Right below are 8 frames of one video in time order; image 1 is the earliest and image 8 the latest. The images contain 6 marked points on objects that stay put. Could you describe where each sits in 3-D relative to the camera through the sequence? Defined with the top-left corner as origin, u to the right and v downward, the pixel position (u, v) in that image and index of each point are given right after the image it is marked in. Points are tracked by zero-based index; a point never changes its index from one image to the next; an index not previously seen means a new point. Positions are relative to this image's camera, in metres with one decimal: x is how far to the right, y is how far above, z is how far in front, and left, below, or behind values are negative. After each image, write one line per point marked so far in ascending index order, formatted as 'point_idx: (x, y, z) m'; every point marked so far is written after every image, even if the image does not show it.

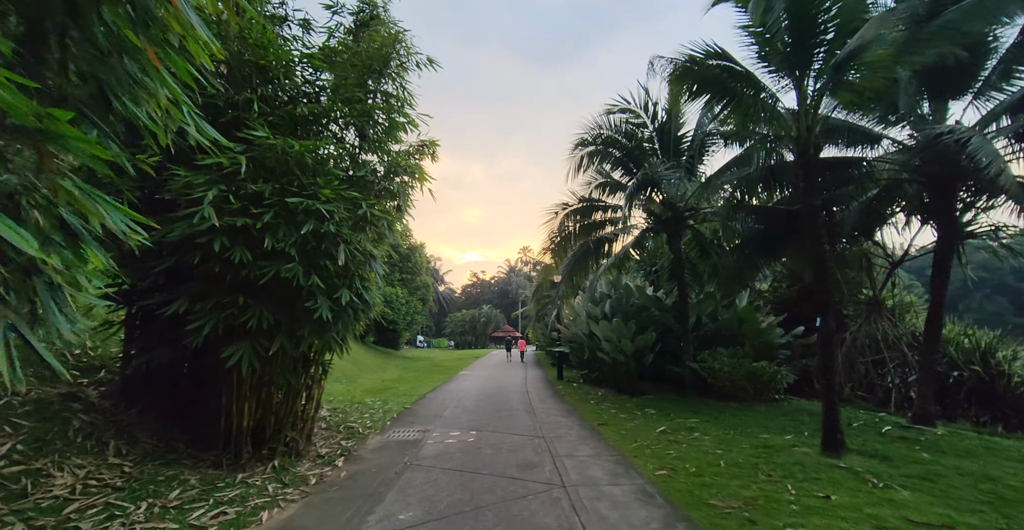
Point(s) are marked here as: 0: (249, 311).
0: (-2.4, -0.4, +3.6) m
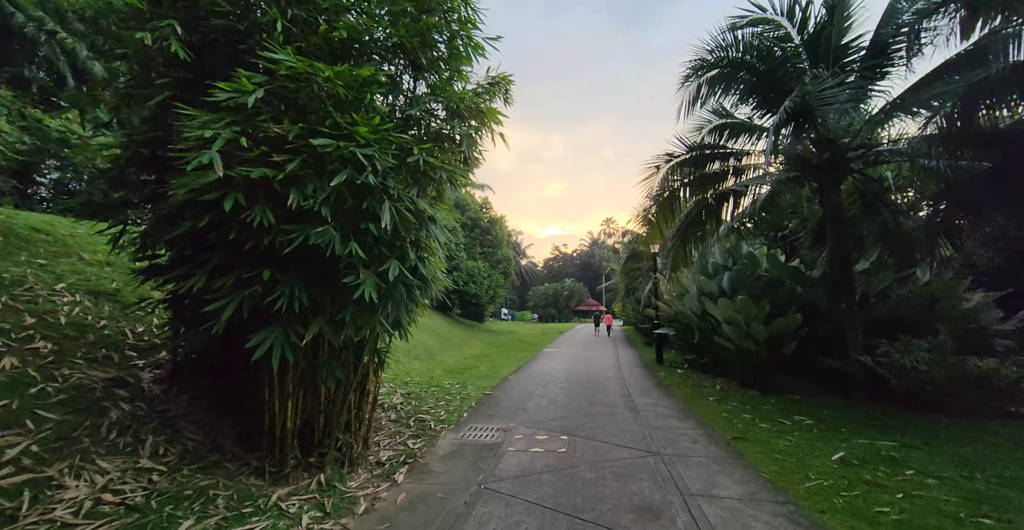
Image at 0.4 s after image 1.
0: (-1.7, -0.2, +2.8) m
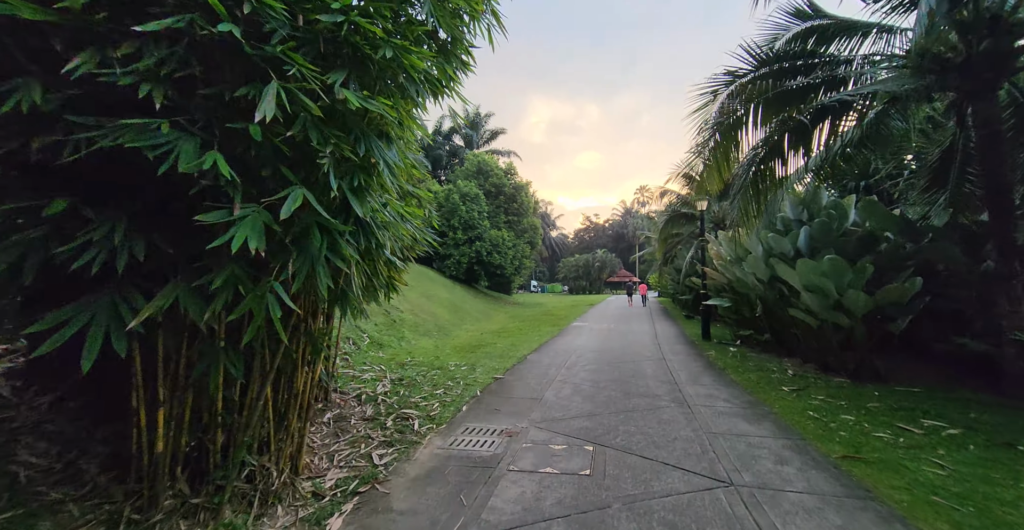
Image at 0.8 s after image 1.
0: (-1.8, +0.1, +1.6) m
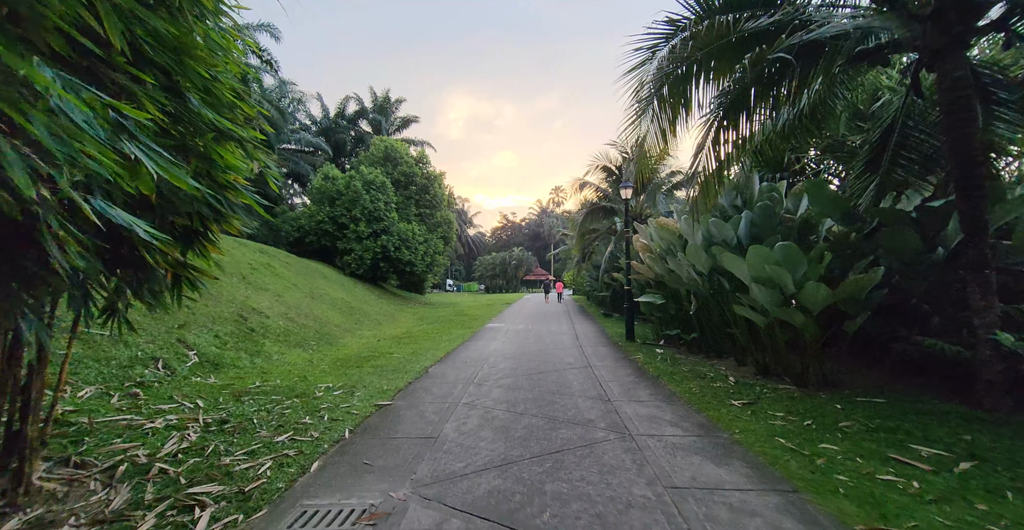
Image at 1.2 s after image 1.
0: (-2.1, +0.3, -0.2) m
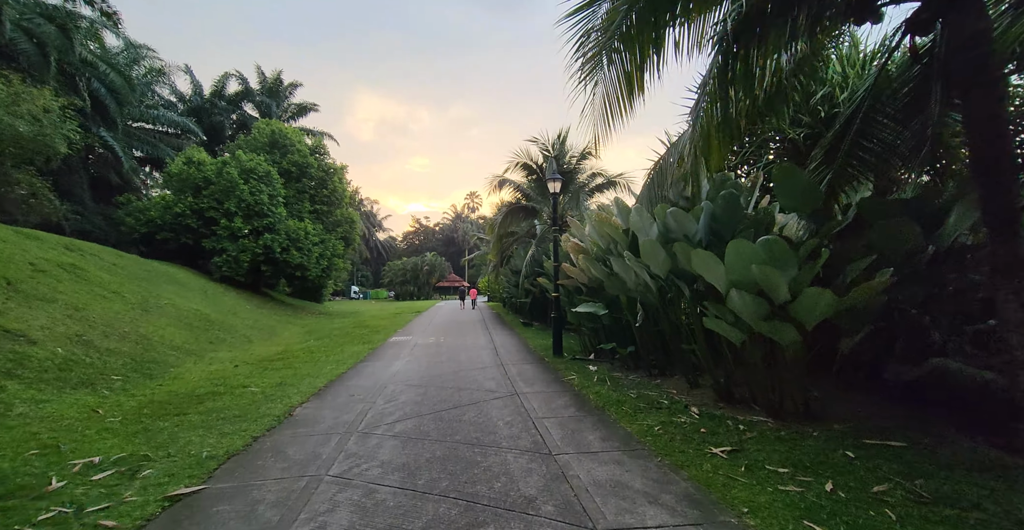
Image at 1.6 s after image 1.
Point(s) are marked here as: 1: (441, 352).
0: (-1.8, +0.4, -2.0) m
1: (-1.6, -2.0, +9.0) m
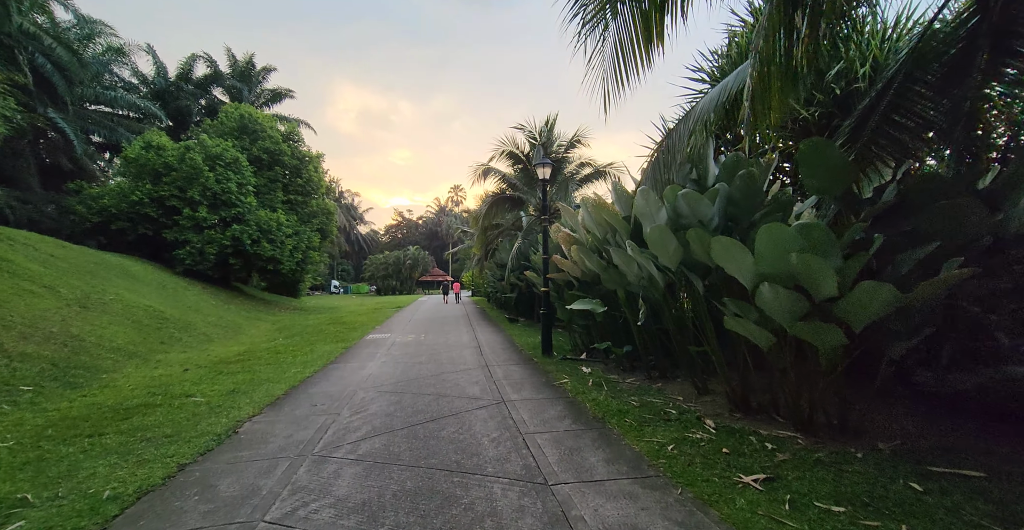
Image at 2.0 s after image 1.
0: (-1.7, +0.4, -2.7) m
1: (-2.0, -1.9, +8.4) m
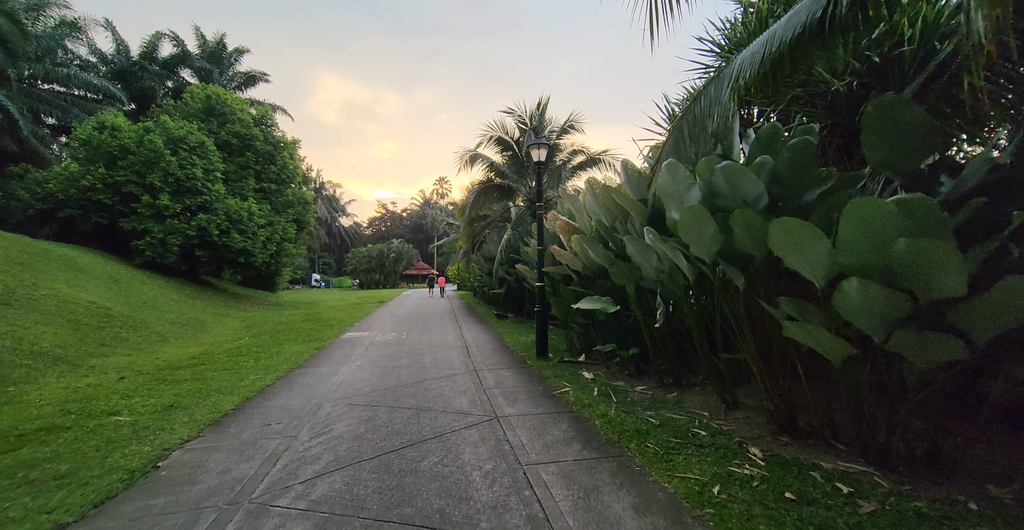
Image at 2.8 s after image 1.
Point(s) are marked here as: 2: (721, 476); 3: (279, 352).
0: (-1.4, +0.4, -3.4) m
1: (-2.2, -1.7, +7.6) m
2: (+1.3, -1.3, +2.4) m
3: (-4.6, -1.7, +7.6) m
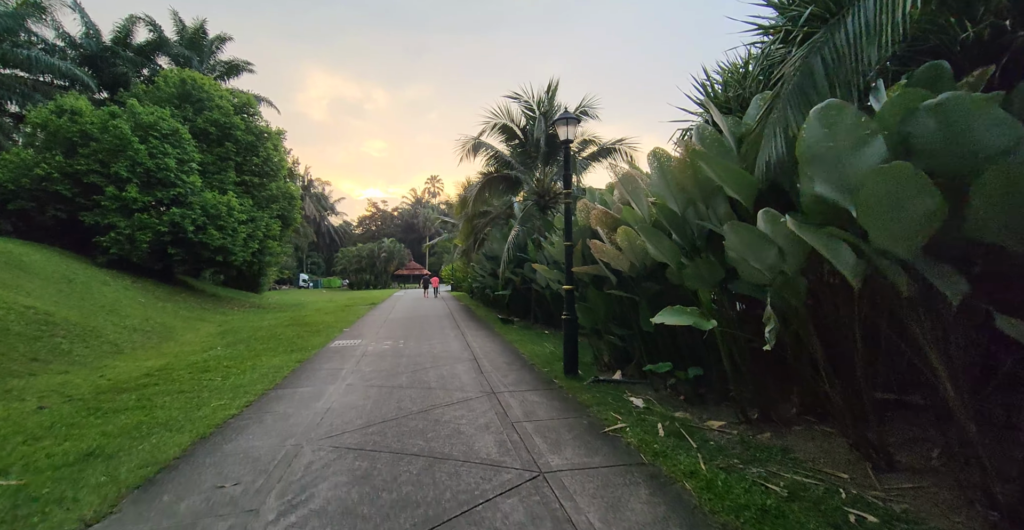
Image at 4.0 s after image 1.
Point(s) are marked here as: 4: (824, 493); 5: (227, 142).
0: (-0.9, +0.4, -4.5) m
1: (-1.9, -1.7, +6.6) m
2: (+1.7, -1.3, +1.4) m
3: (-4.3, -1.7, +6.4) m
4: (+1.8, -1.3, +2.3) m
5: (-11.9, +5.2, +16.2) m
